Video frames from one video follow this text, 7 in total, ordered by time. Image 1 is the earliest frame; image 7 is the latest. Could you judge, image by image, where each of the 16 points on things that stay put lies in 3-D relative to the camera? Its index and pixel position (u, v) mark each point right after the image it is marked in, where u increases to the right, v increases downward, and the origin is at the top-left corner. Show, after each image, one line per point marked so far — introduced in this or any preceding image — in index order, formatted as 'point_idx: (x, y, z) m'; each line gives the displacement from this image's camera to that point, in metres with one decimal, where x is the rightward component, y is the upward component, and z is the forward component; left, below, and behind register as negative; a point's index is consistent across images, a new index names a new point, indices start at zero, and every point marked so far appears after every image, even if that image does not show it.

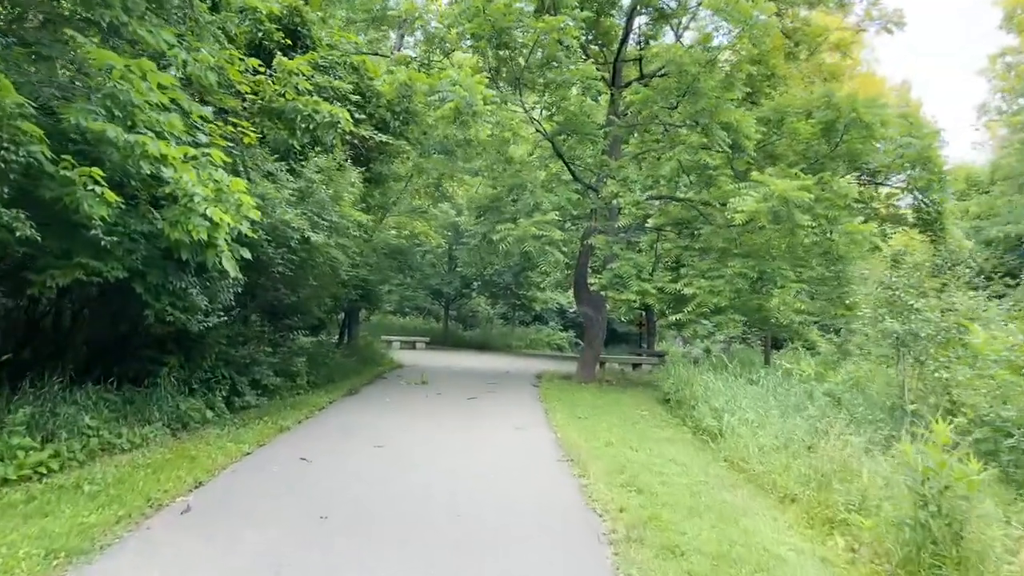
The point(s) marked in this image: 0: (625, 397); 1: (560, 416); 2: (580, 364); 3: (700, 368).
0: (+1.7, -1.7, +12.0) m
1: (+0.6, -1.6, +9.9) m
2: (+1.3, -1.4, +14.7) m
3: (+2.8, -1.2, +11.6) m
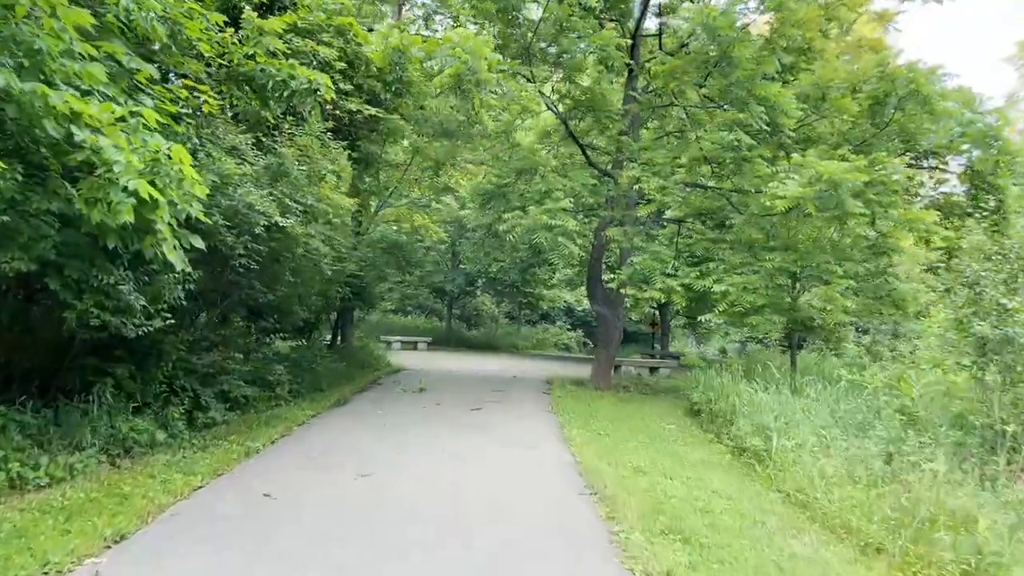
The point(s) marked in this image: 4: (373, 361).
0: (+1.9, -1.7, +10.7) m
1: (+0.7, -1.6, +8.6) m
2: (+1.4, -1.4, +13.4) m
3: (+2.9, -1.2, +10.3) m
4: (-2.5, -1.3, +14.0) m
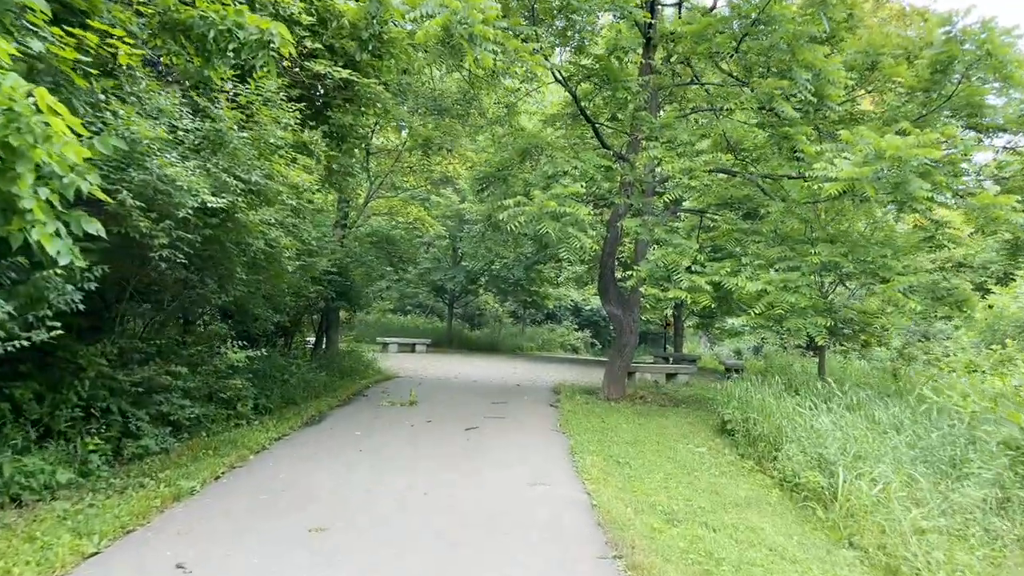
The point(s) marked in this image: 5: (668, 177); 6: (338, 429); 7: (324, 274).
0: (+1.9, -1.6, +9.3) m
1: (+0.7, -1.6, +7.2) m
2: (+1.4, -1.3, +11.9) m
3: (+3.0, -1.1, +8.9) m
4: (-2.4, -1.3, +12.6) m
5: (+2.0, +1.4, +10.1) m
6: (-1.9, -1.5, +8.4) m
7: (-2.8, +0.1, +11.2) m
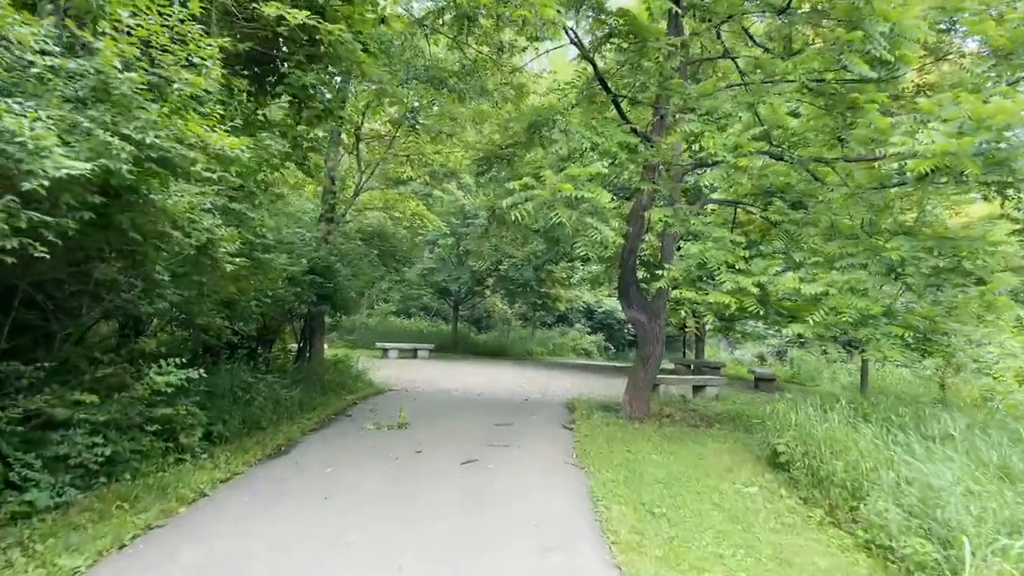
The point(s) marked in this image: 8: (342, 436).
0: (+2.0, -1.7, +7.8) m
1: (+0.8, -1.6, +5.7) m
2: (+1.5, -1.4, +10.4) m
3: (+3.0, -1.2, +7.3) m
4: (-2.3, -1.3, +11.1) m
5: (+2.1, +1.4, +8.5) m
6: (-1.8, -1.5, +6.9) m
7: (-2.8, +0.1, +9.7) m
8: (-1.7, -1.5, +8.0) m
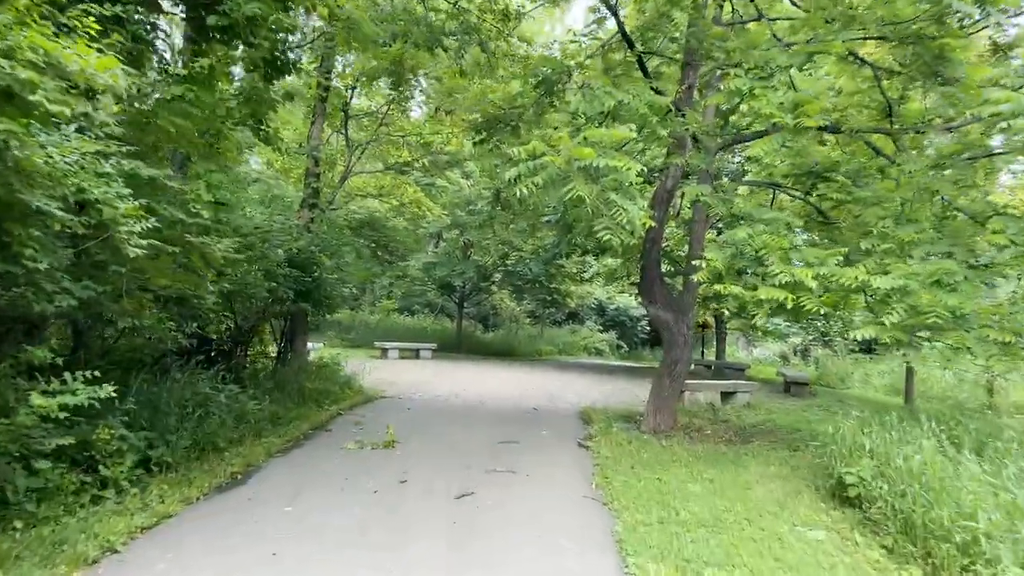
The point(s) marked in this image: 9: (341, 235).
0: (+2.0, -1.6, +6.4) m
1: (+0.8, -1.5, +4.4) m
2: (+1.6, -1.3, +9.1) m
3: (+3.1, -1.1, +6.0) m
4: (-2.2, -1.3, +9.9) m
5: (+2.1, +1.5, +7.2) m
6: (-1.8, -1.5, +5.7) m
7: (-2.7, +0.2, +8.4) m
8: (-1.7, -1.5, +6.7) m
9: (-2.2, +0.7, +10.1) m
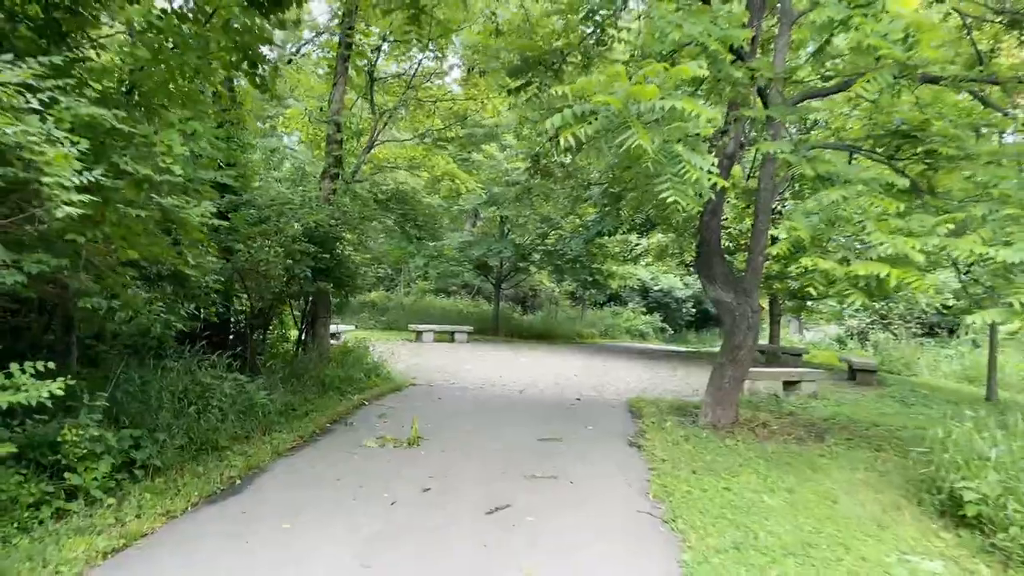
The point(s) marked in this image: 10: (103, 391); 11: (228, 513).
0: (+2.3, -1.4, +5.4) m
1: (+1.0, -1.4, +3.4) m
2: (+2.1, -1.1, +8.1) m
3: (+3.3, -0.9, +4.9) m
4: (-1.8, -1.0, +9.1) m
5: (+2.5, +1.7, +6.1) m
6: (-1.5, -1.3, +4.8) m
7: (-2.3, +0.4, +7.6) m
8: (-1.4, -1.3, +5.9) m
9: (-1.7, +0.9, +9.3) m
10: (-2.7, -0.7, +5.2) m
11: (-1.7, -1.3, +4.5) m
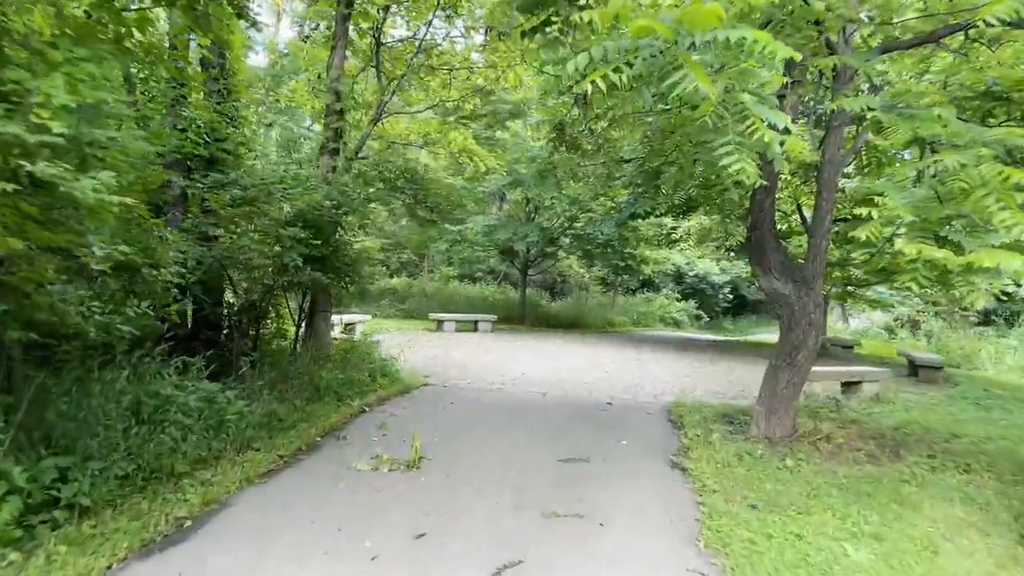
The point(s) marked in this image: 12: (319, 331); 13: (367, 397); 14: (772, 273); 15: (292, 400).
0: (+2.4, -1.4, +4.3) m
1: (+1.0, -1.4, +2.4) m
2: (+2.2, -1.0, +7.0) m
3: (+3.4, -0.9, +3.7) m
4: (-1.5, -0.9, +8.1) m
5: (+2.6, +1.7, +4.9) m
6: (-1.5, -1.3, +3.9) m
7: (-2.1, +0.5, +6.6) m
8: (-1.3, -1.3, +4.9) m
9: (-1.5, +1.0, +8.3) m
10: (-2.7, -0.7, +4.3) m
11: (-1.6, -1.3, +3.6) m
12: (-2.0, -0.5, +8.3) m
13: (-1.4, -1.0, +7.5) m
14: (+2.3, +0.1, +6.9) m
15: (-1.9, -0.9, +6.6) m
